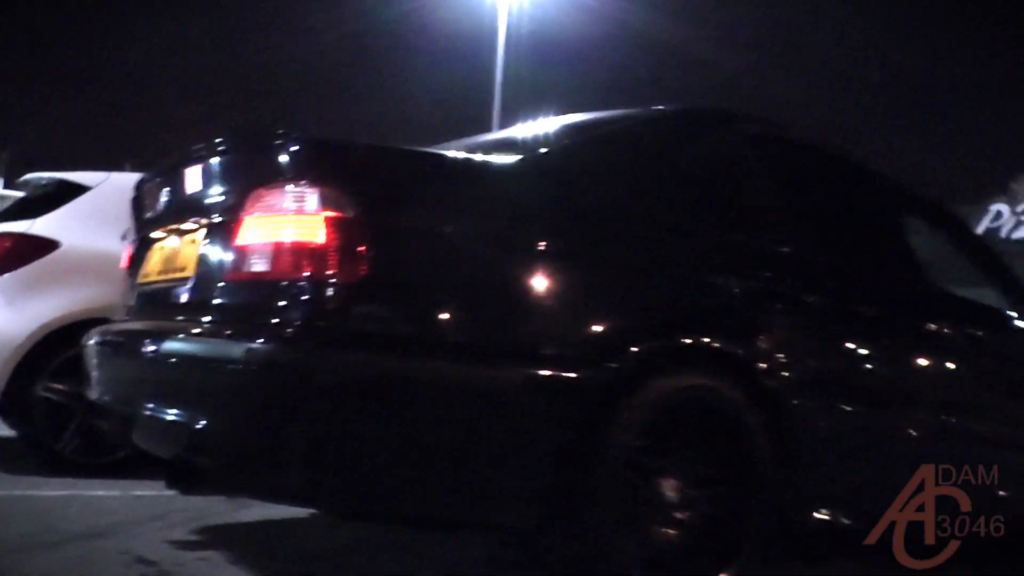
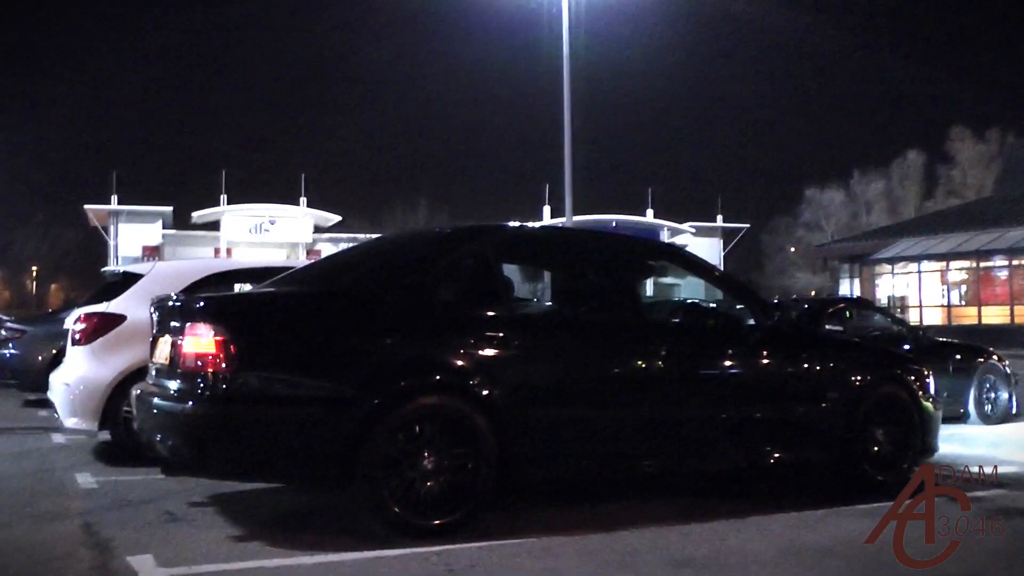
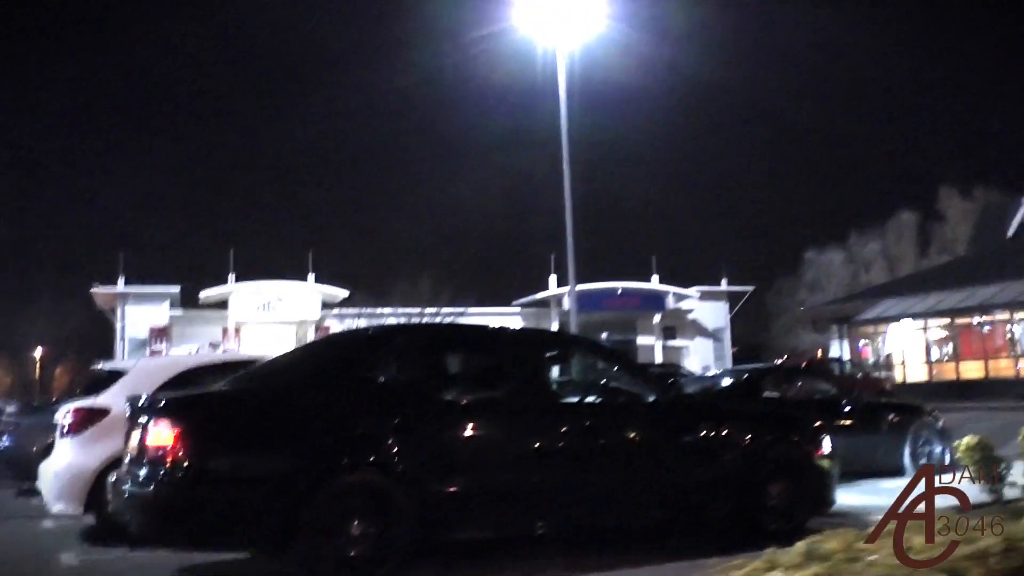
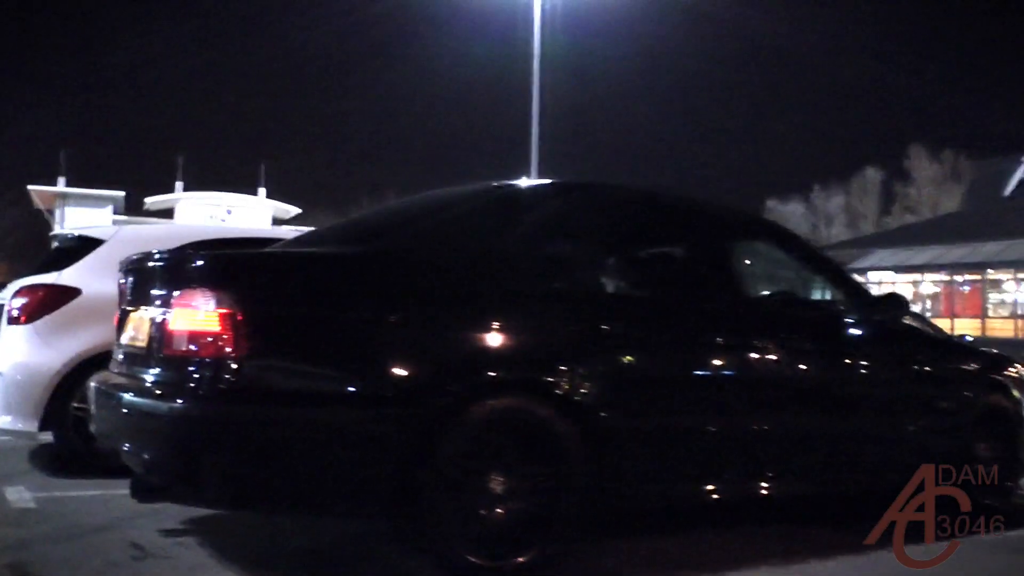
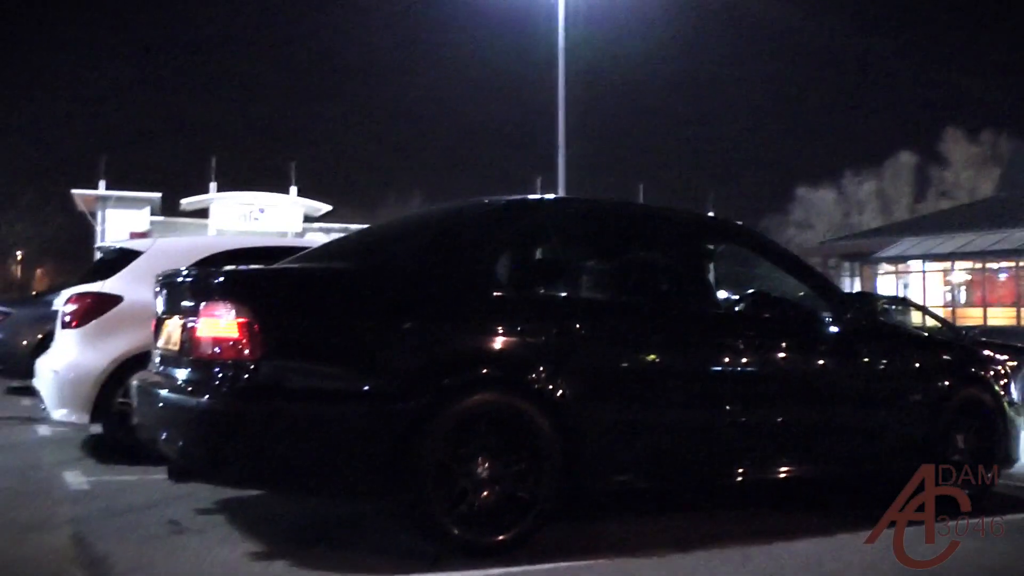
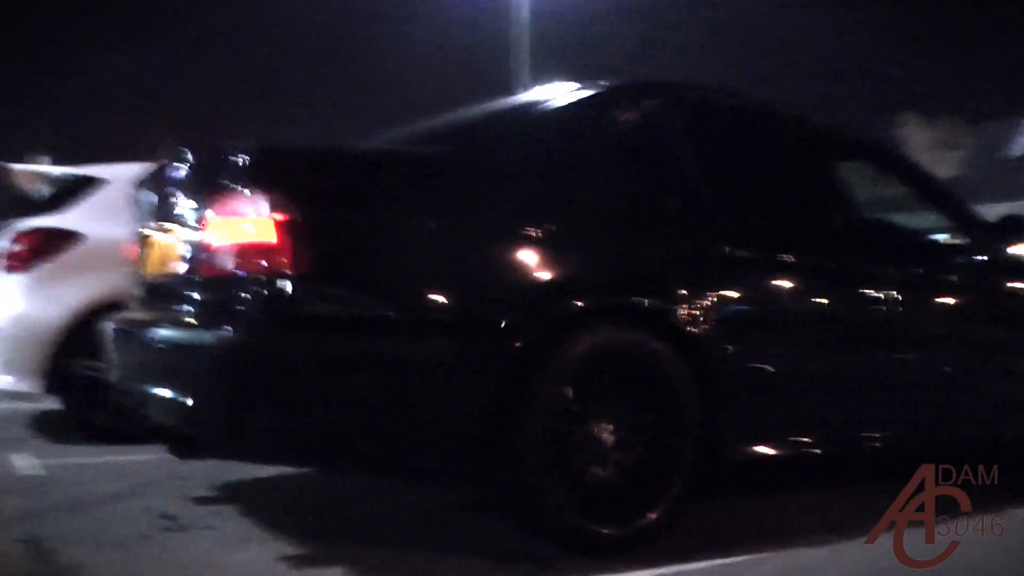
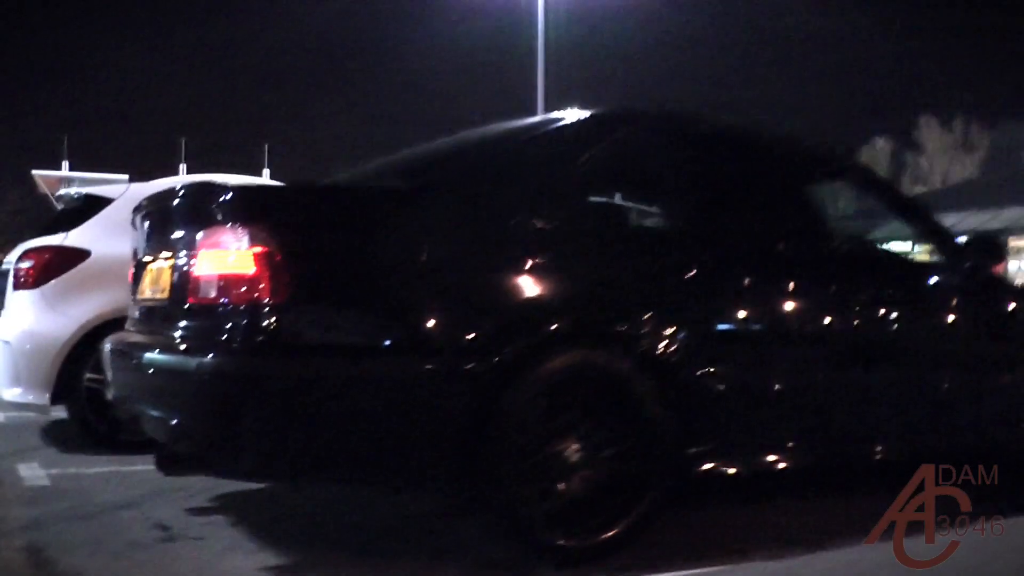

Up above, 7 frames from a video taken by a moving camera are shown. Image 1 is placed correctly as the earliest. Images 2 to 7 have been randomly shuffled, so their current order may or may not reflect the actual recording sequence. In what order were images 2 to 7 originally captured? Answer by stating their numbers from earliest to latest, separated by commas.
6, 7, 4, 5, 2, 3
